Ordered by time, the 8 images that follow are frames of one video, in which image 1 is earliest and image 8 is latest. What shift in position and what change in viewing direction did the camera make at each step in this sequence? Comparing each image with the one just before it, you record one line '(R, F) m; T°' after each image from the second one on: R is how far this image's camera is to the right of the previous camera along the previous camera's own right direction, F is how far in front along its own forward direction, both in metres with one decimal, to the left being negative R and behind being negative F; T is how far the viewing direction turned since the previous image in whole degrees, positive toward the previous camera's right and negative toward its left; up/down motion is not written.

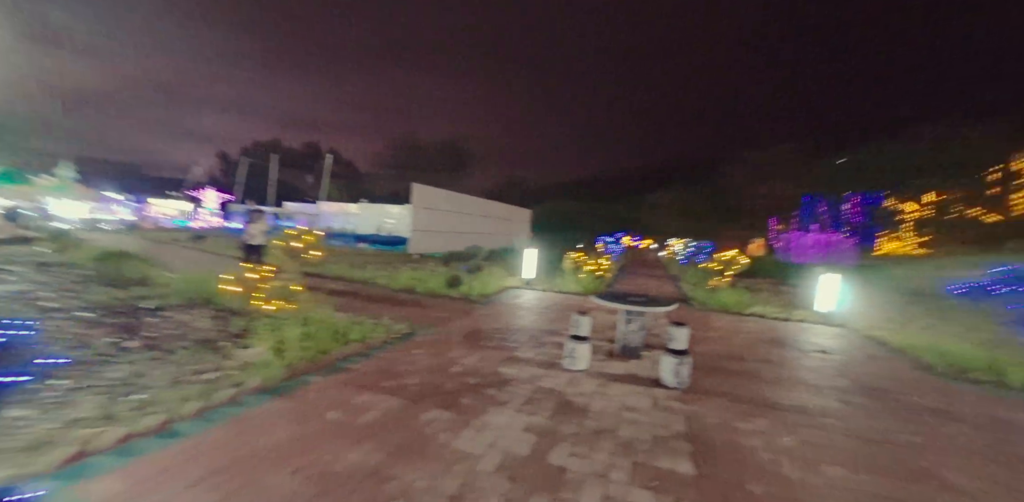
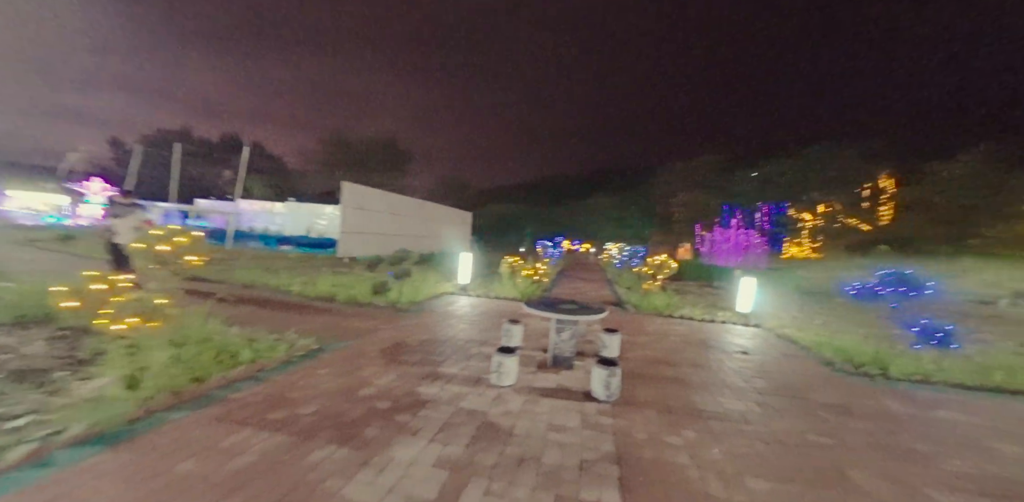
(+0.2, +0.3) m; +8°
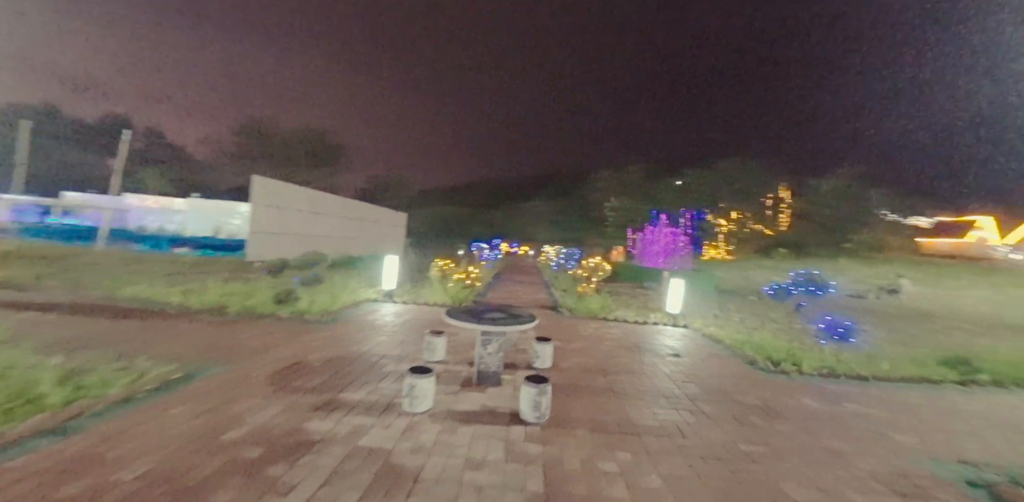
(+0.2, +0.5) m; +9°
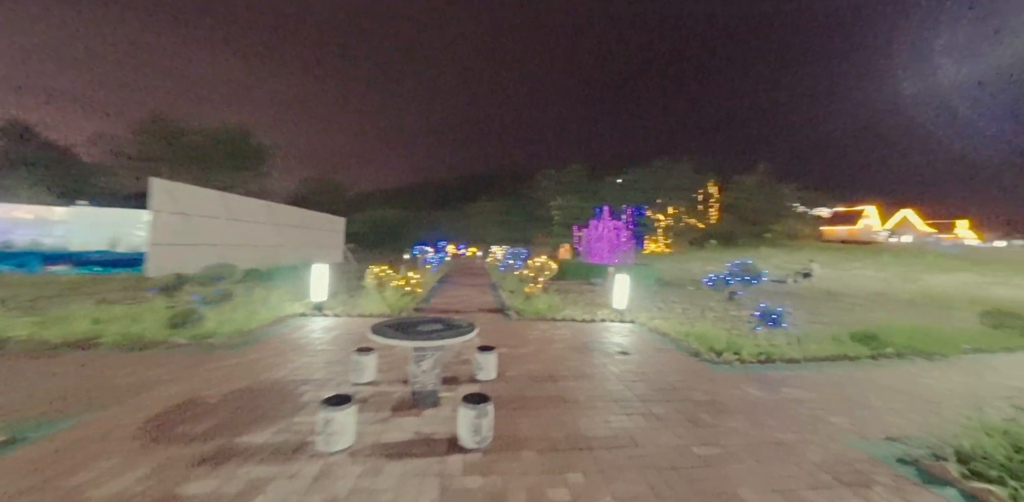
(+0.2, +0.4) m; +8°
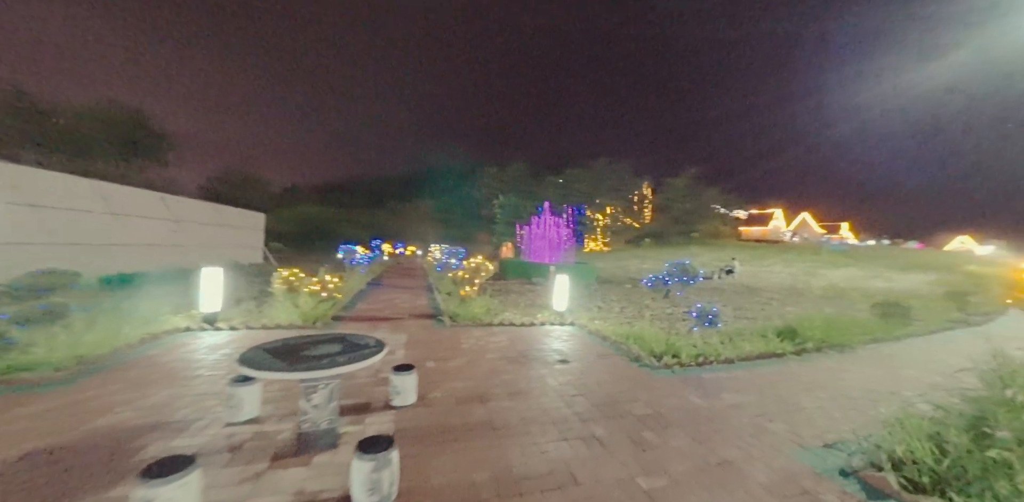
(+0.2, +0.6) m; +9°
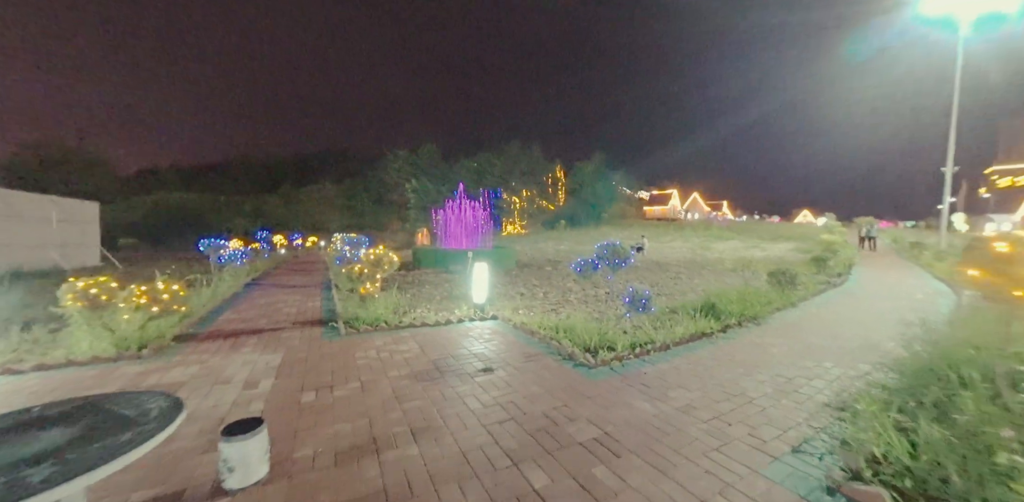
(+0.2, +1.1) m; +12°
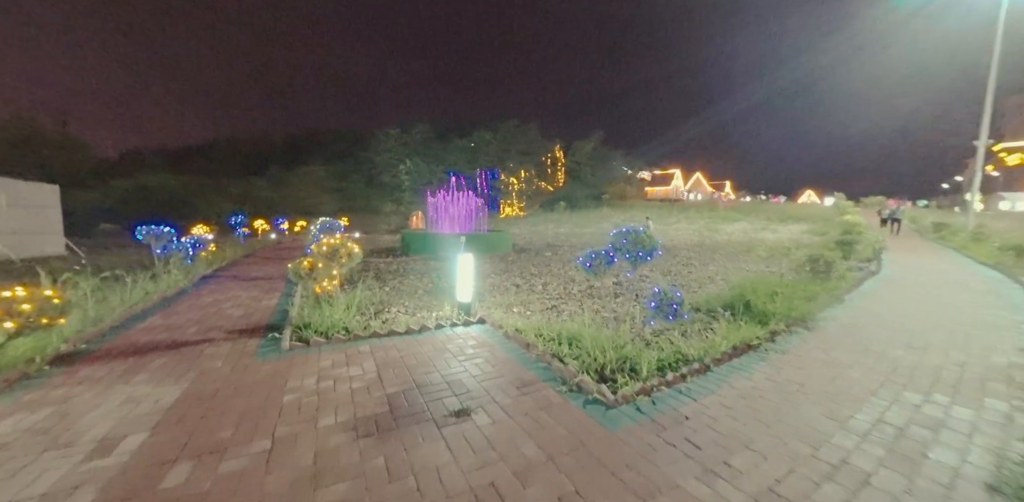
(+0.1, +1.4) m; 0°
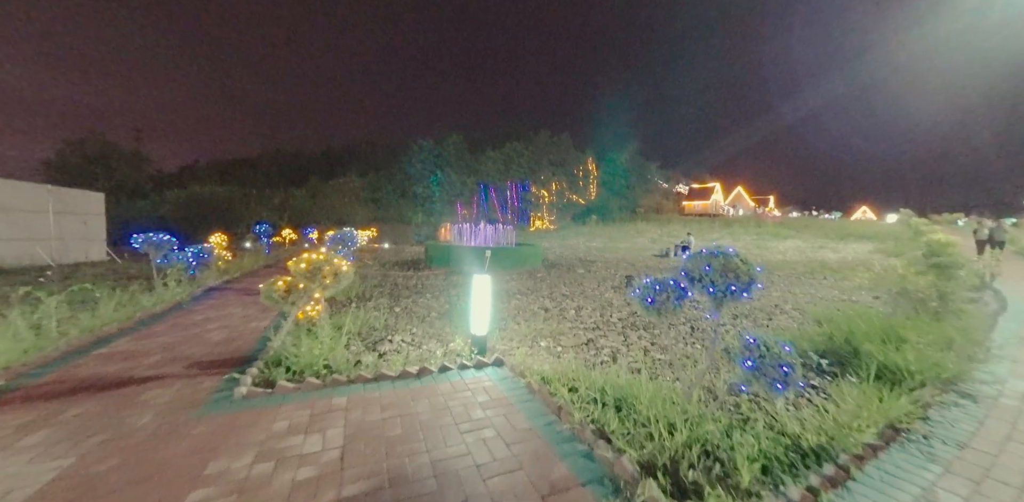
(0.0, +1.3) m; -5°
